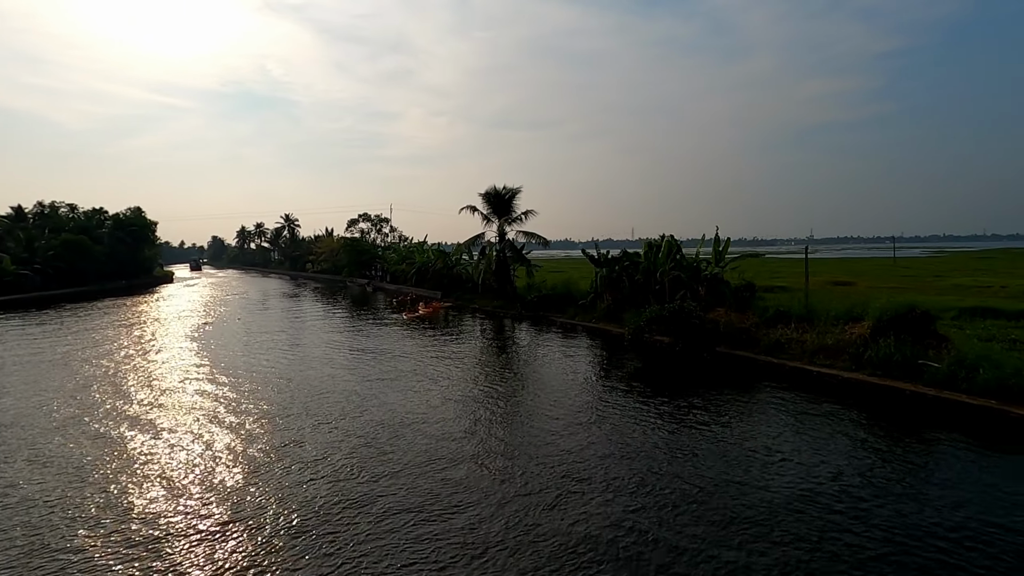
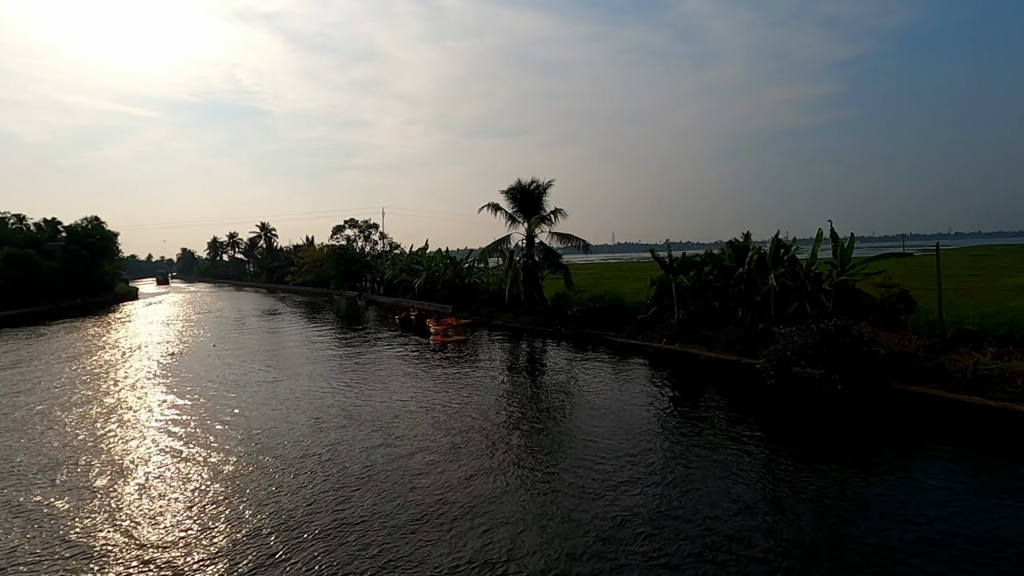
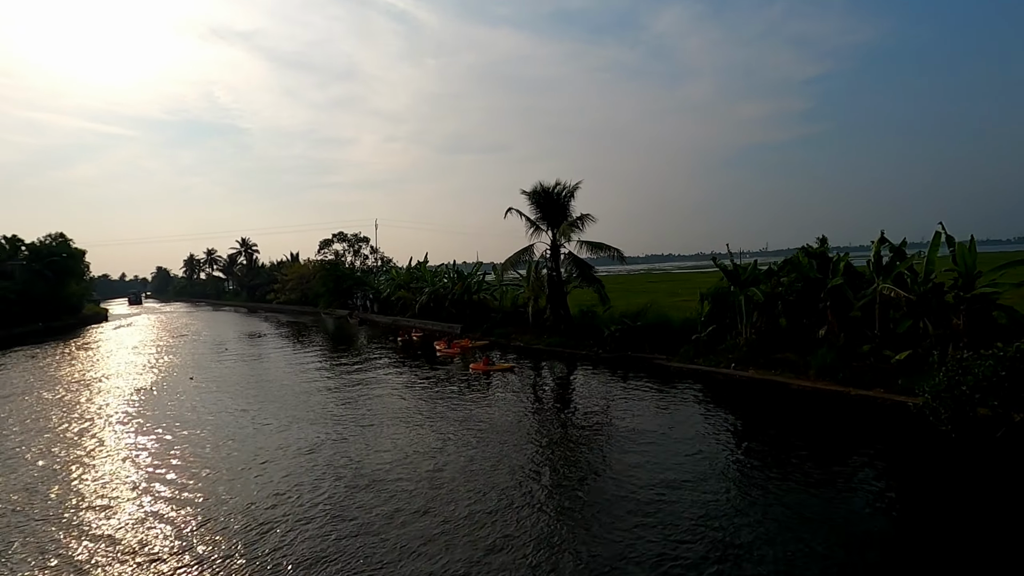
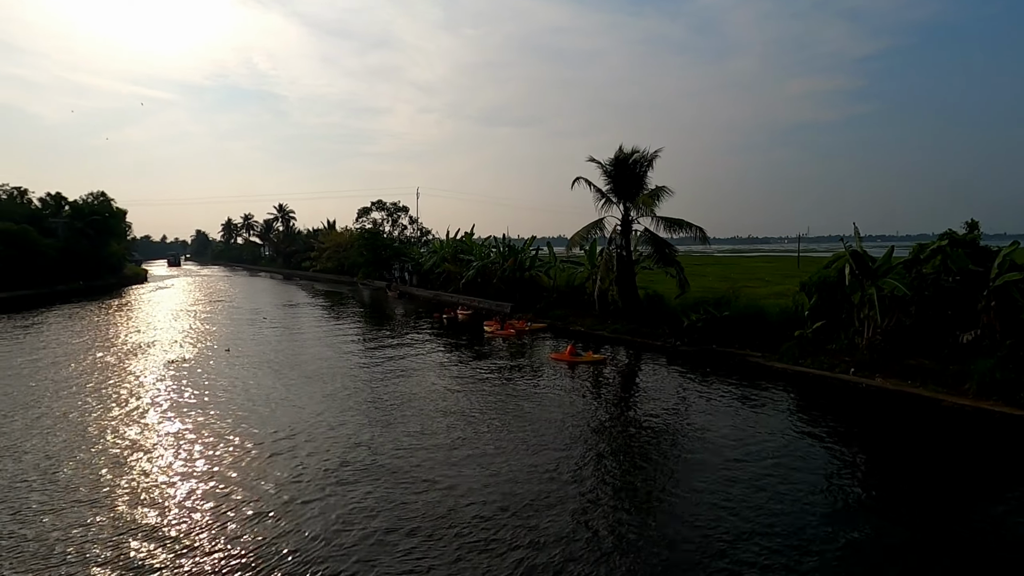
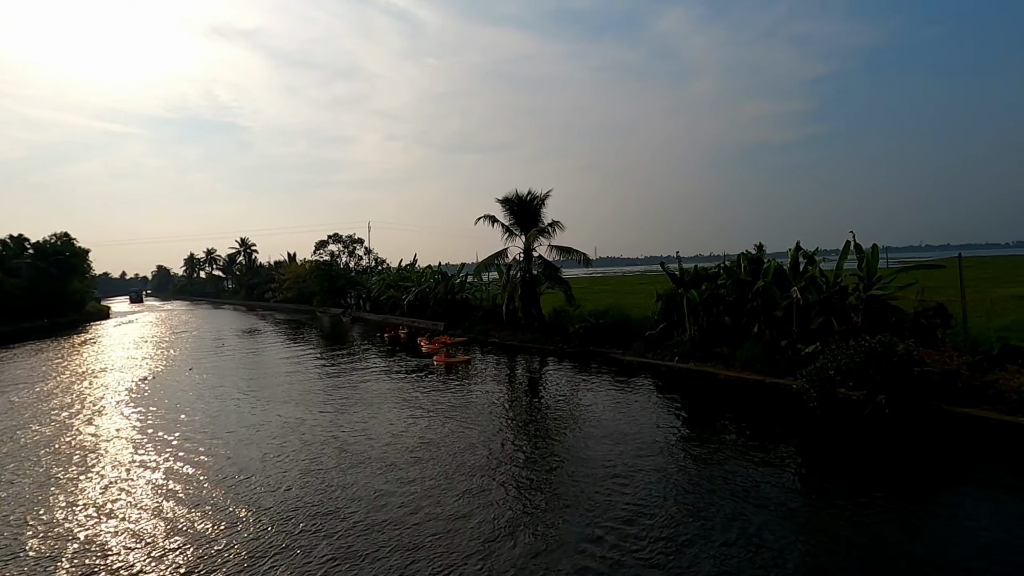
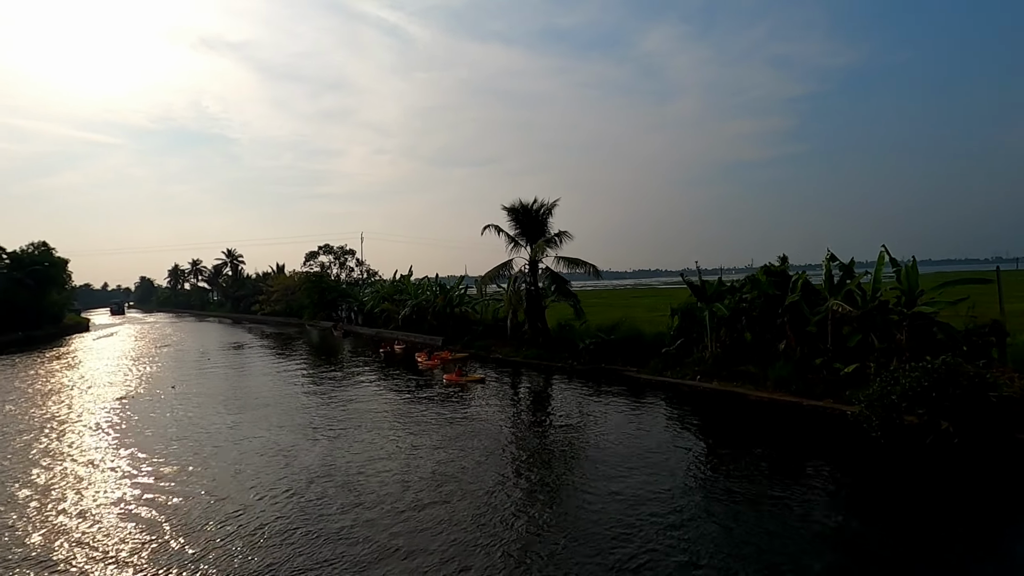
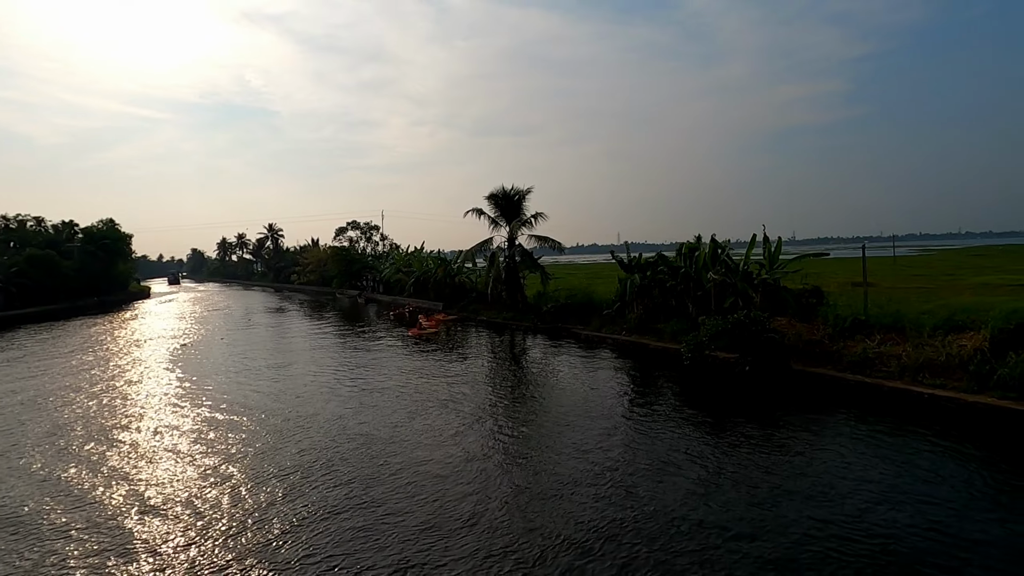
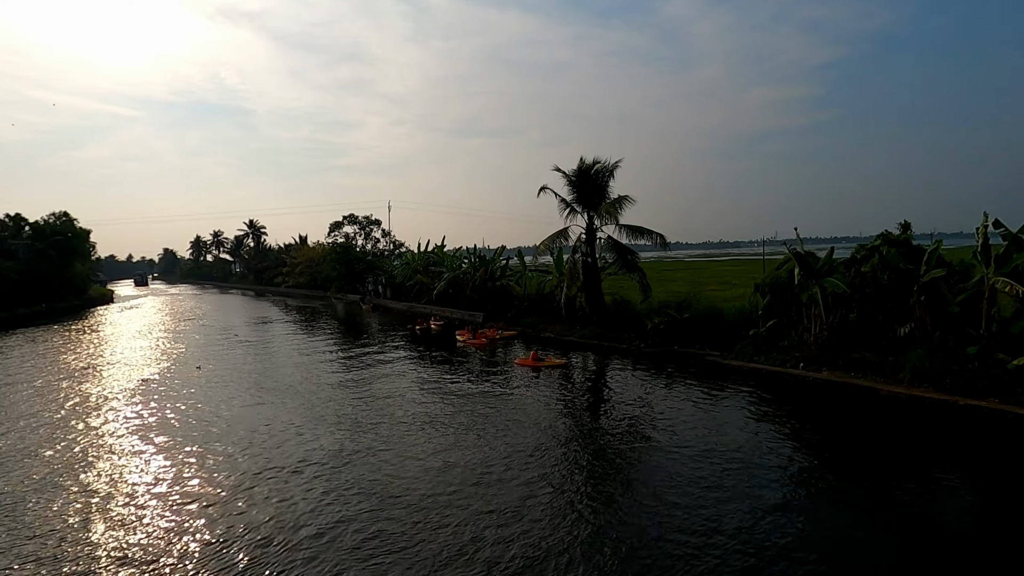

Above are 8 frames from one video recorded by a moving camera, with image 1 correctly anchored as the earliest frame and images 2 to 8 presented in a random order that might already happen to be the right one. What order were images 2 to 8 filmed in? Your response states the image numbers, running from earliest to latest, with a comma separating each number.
7, 2, 5, 6, 3, 8, 4
